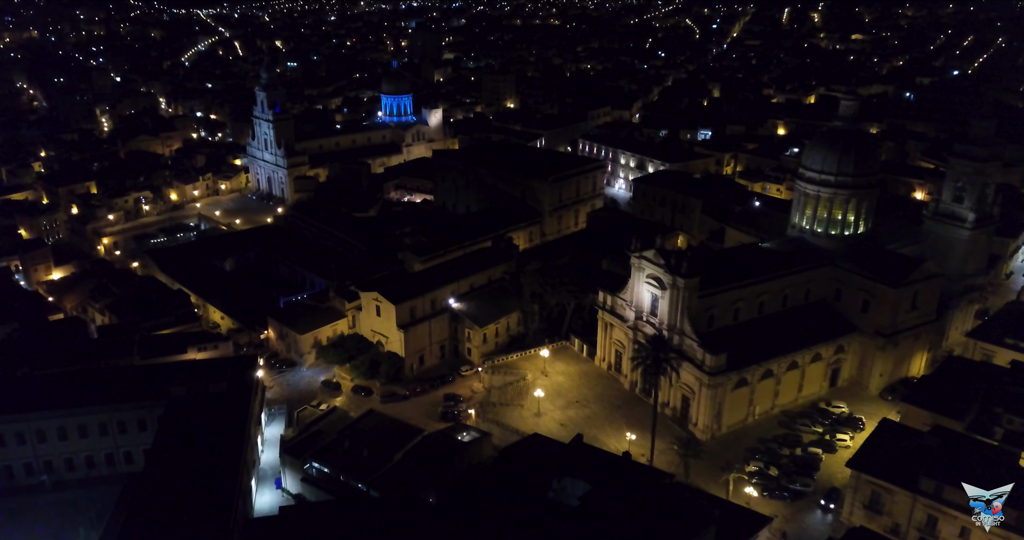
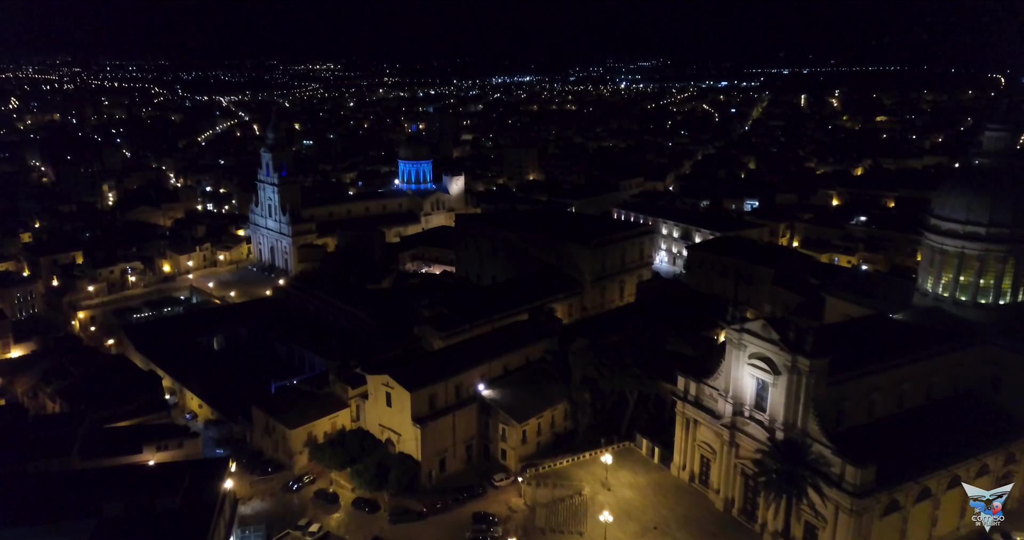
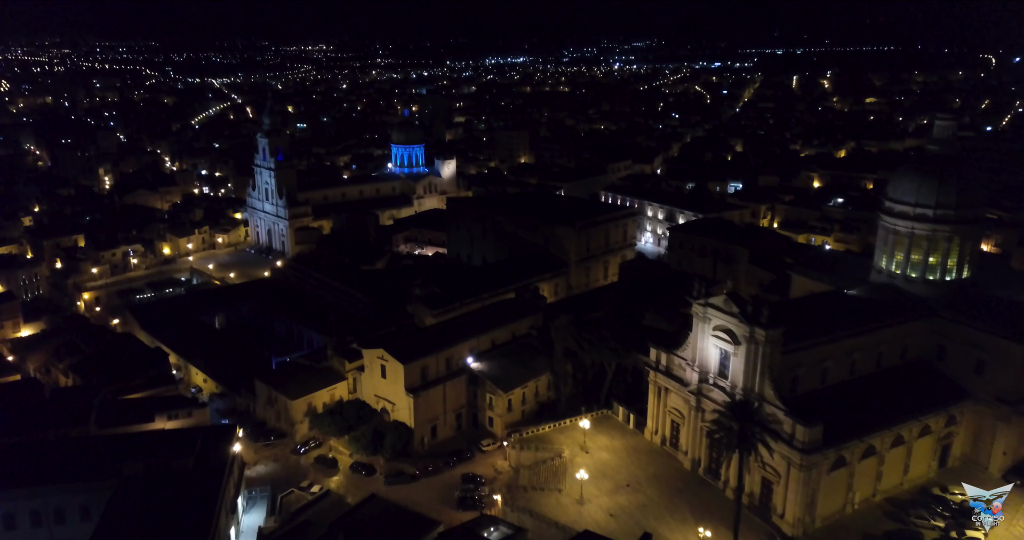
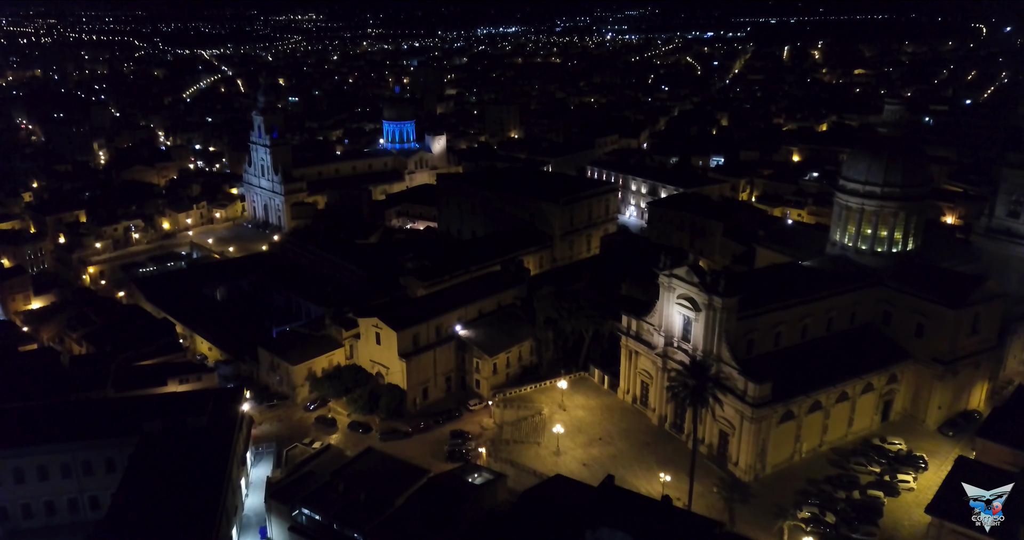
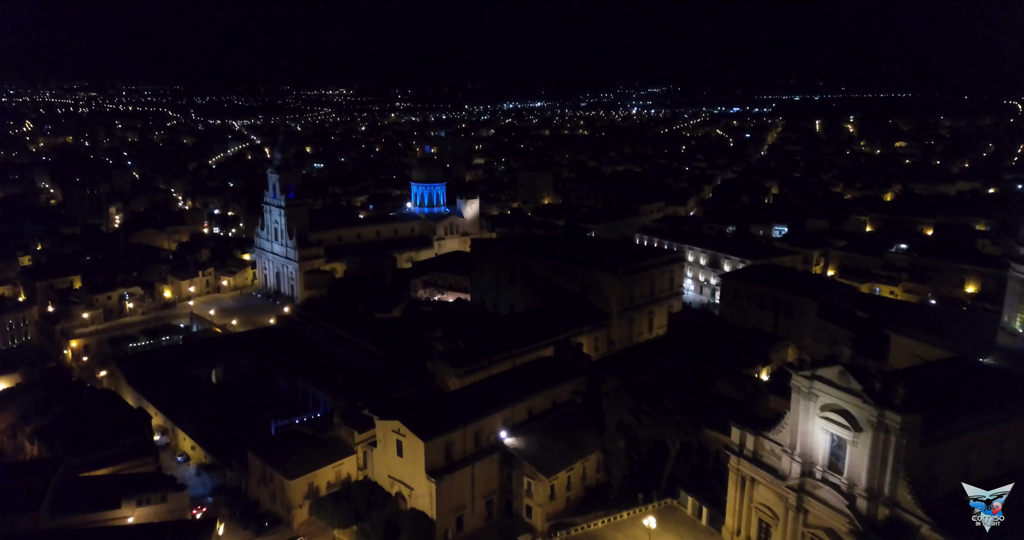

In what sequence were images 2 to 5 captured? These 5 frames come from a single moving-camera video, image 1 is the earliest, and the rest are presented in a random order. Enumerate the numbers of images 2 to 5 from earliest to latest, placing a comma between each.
4, 3, 2, 5
